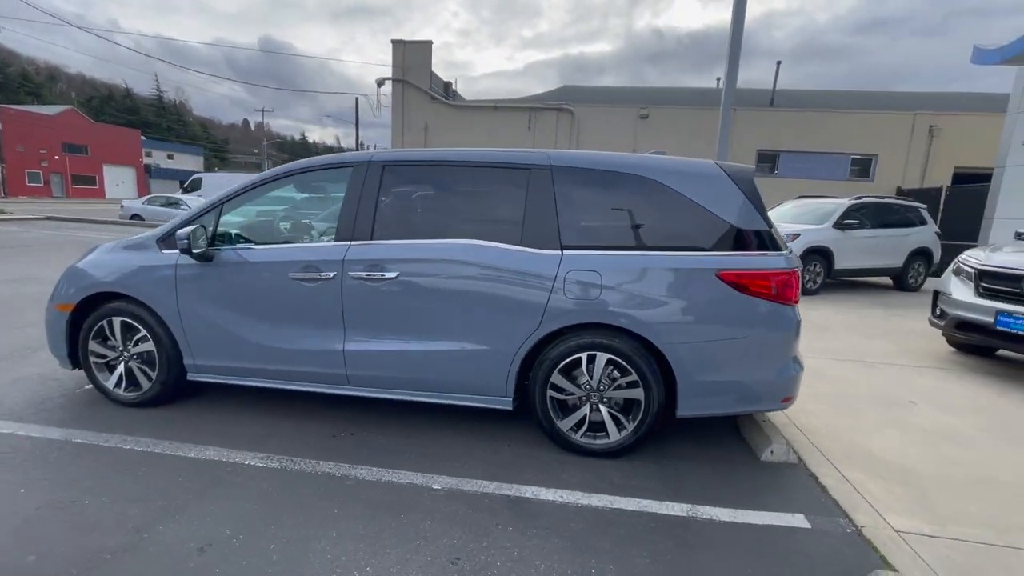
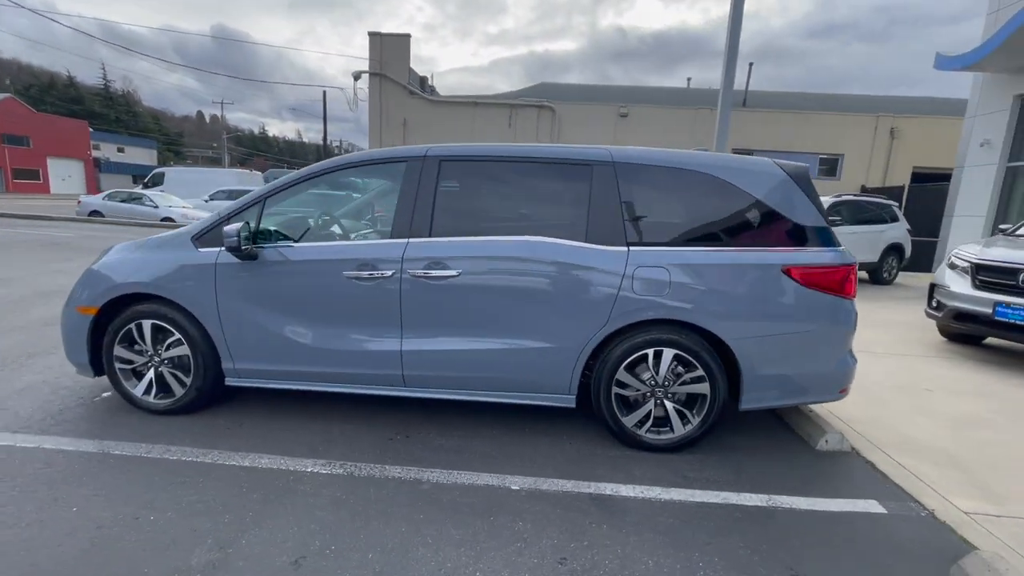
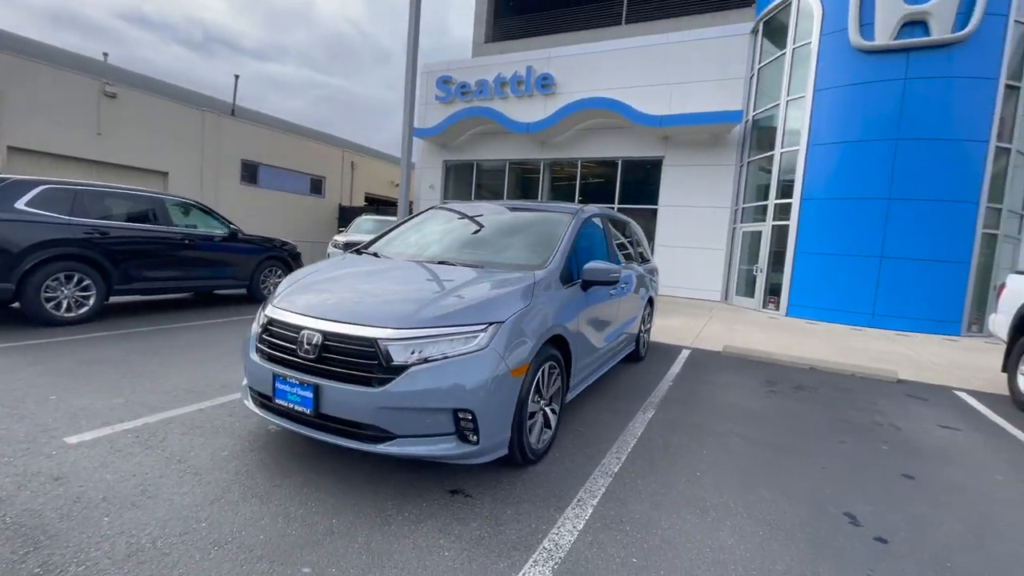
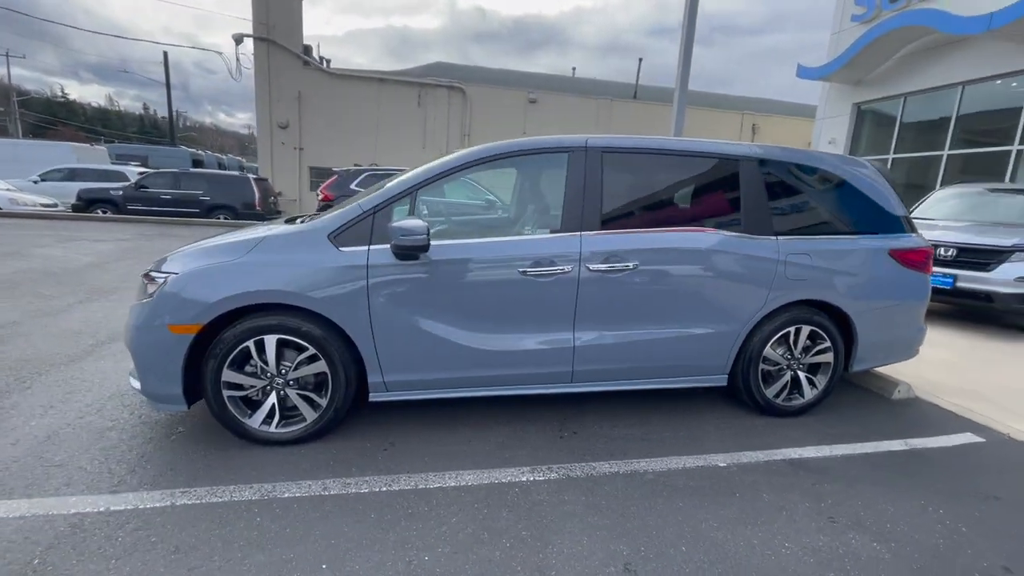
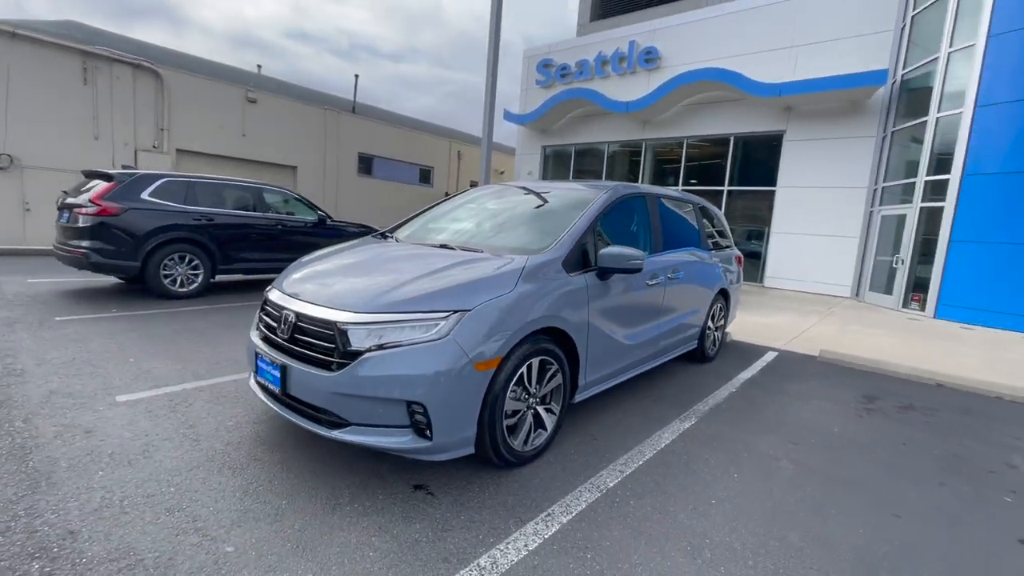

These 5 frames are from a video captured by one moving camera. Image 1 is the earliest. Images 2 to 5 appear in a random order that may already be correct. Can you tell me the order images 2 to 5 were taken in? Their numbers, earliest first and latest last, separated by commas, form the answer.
2, 4, 5, 3
